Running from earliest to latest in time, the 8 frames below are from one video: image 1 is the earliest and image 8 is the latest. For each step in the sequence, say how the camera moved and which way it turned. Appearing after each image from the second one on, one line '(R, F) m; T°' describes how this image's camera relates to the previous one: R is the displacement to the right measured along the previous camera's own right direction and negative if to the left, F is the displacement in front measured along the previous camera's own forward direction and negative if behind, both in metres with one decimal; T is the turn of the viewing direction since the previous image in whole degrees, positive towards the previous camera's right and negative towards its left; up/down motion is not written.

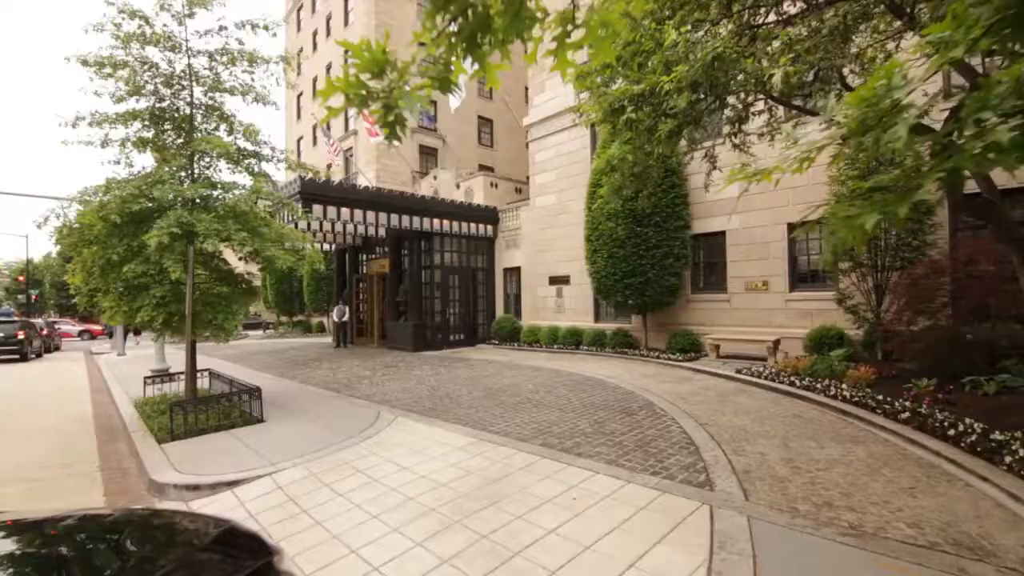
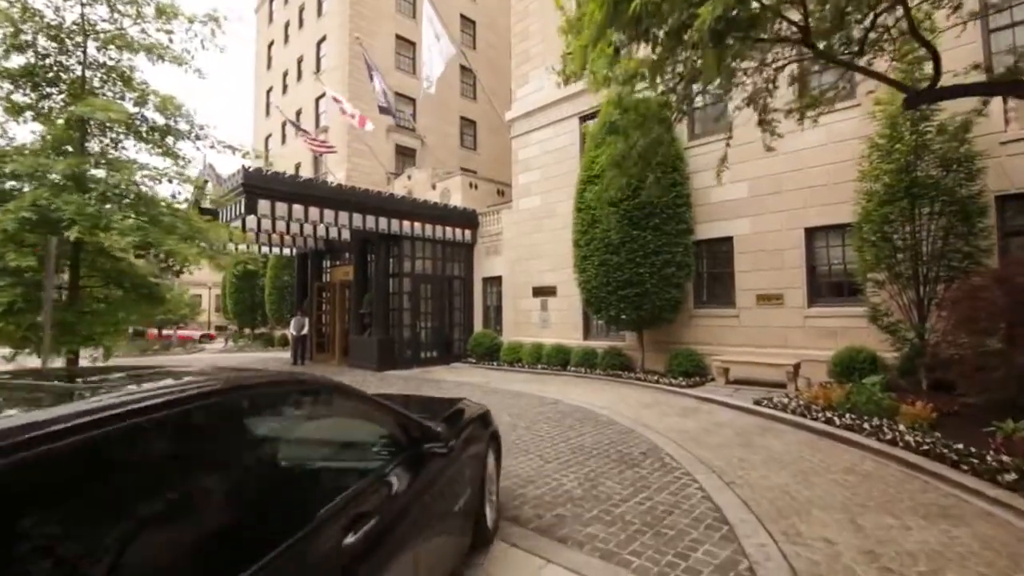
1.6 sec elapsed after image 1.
(+0.2, +1.6) m; +2°
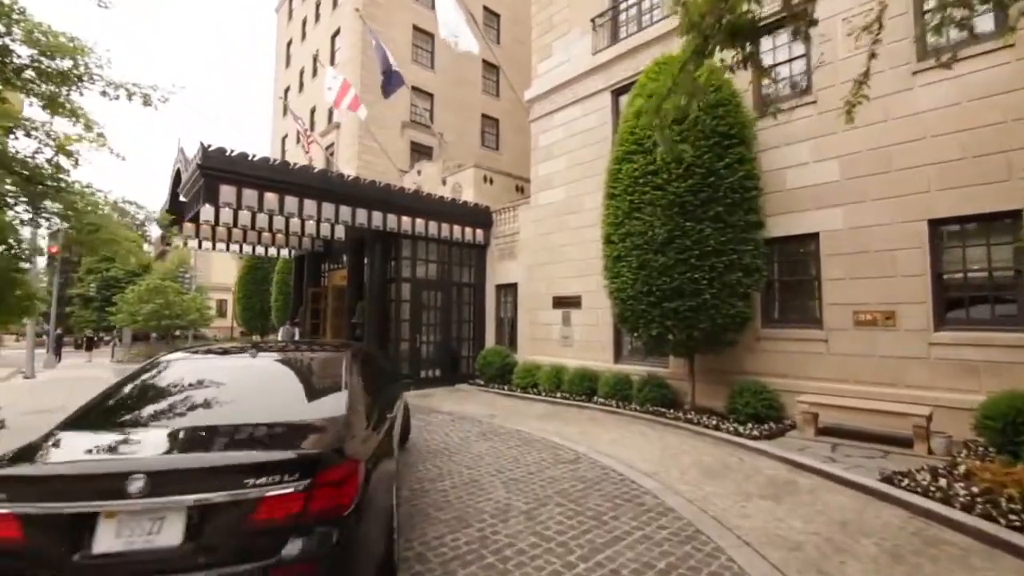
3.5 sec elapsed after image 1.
(+0.3, +2.4) m; -3°
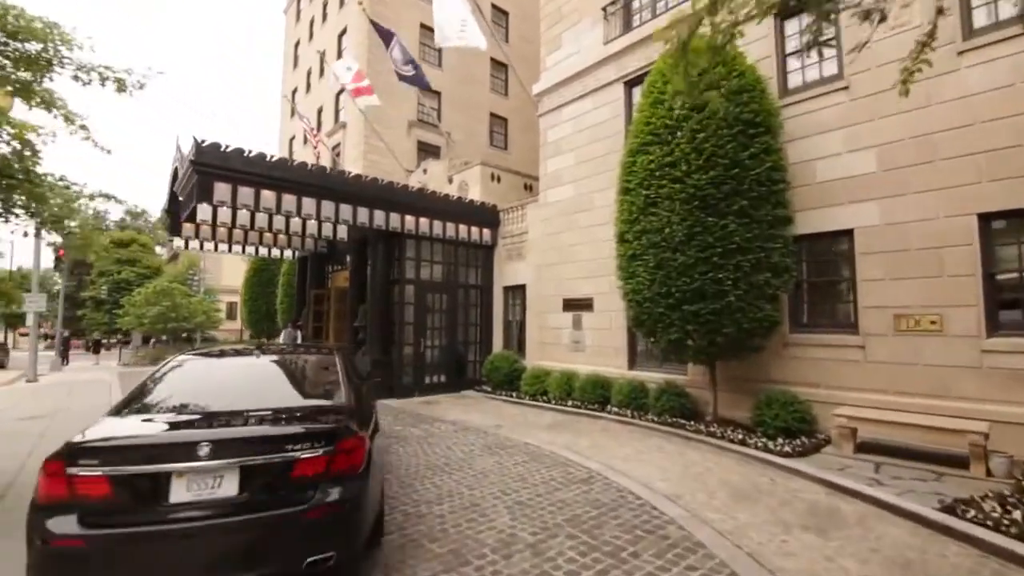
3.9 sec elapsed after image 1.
(0.0, +0.6) m; -1°
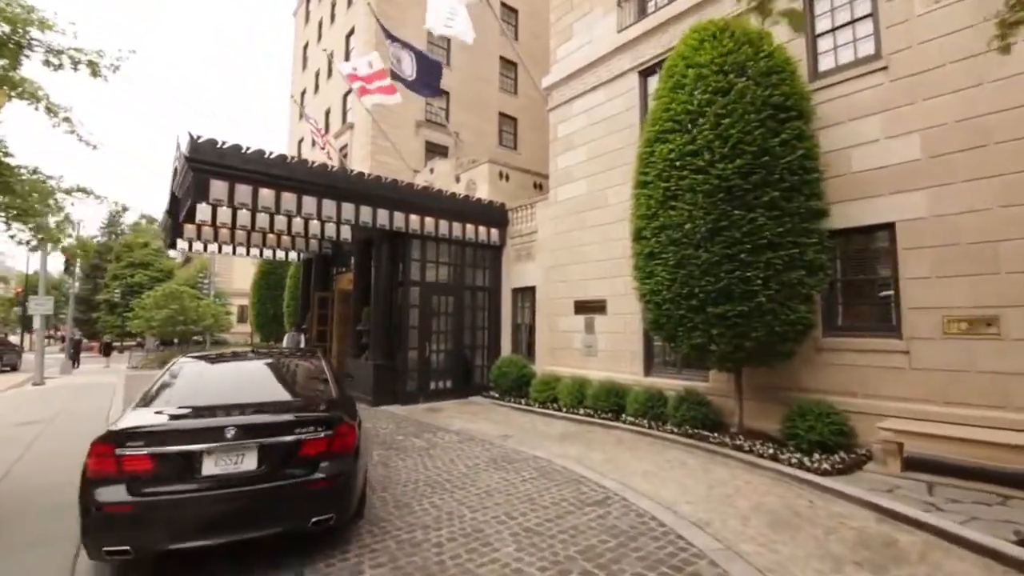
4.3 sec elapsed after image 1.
(0.0, +0.5) m; -1°
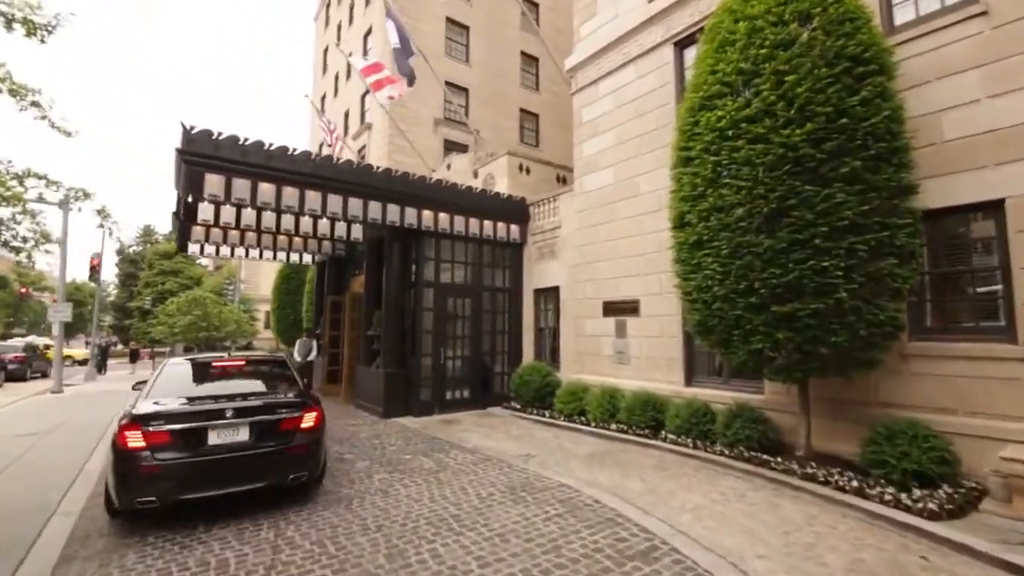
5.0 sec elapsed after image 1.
(+0.1, +1.0) m; -3°
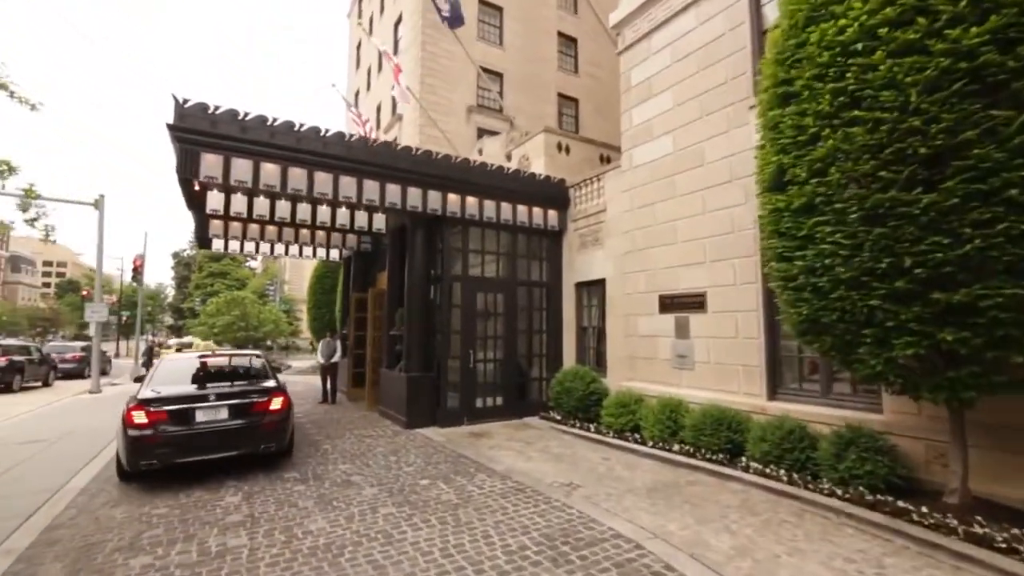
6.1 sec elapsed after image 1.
(0.0, +1.4) m; -5°
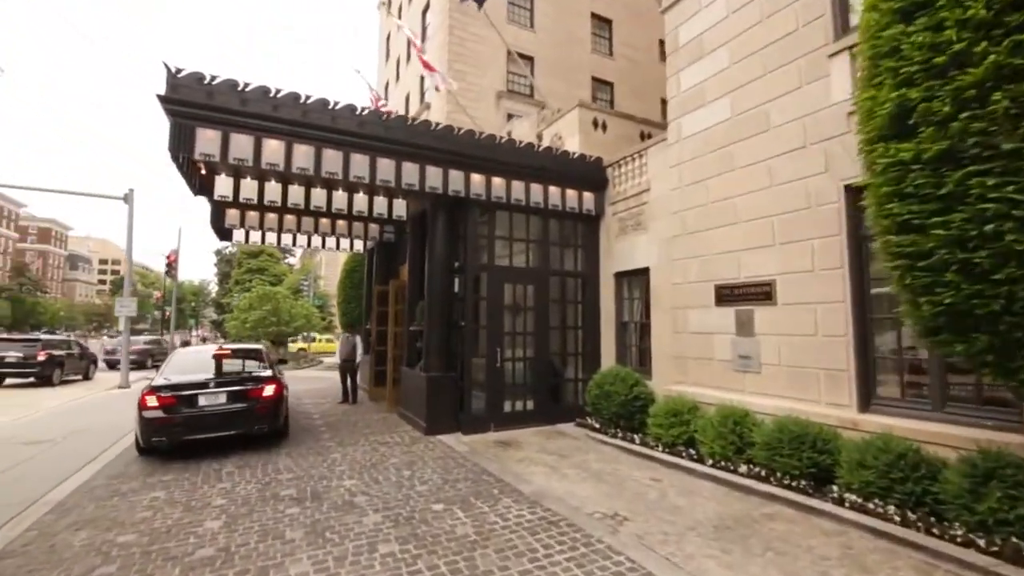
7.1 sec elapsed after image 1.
(0.0, +1.0) m; -4°
